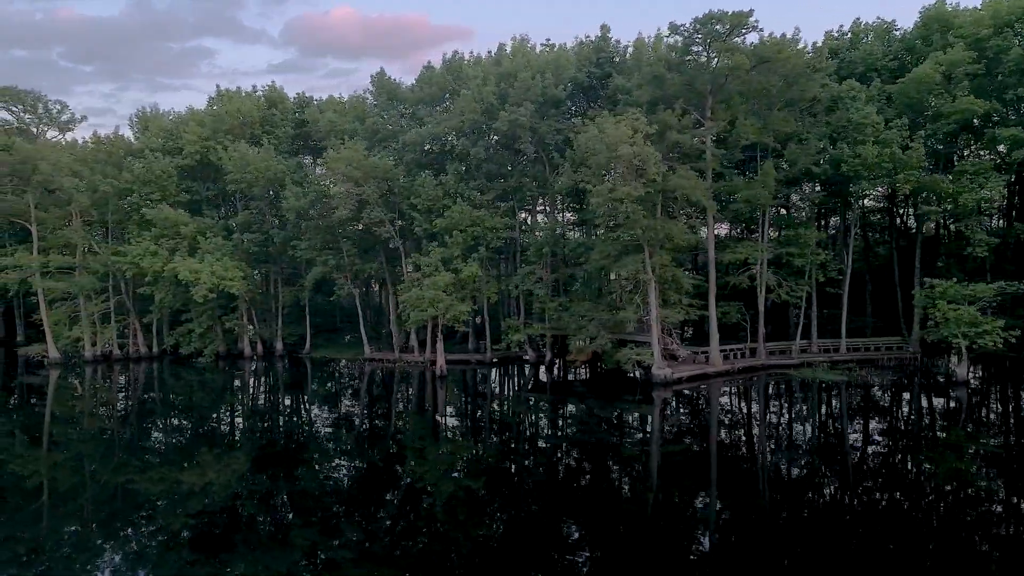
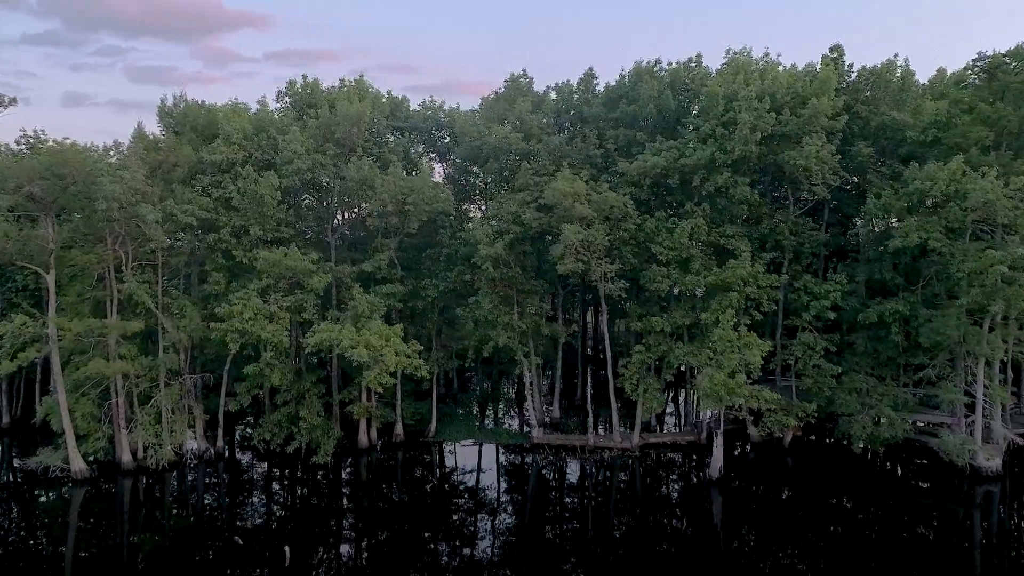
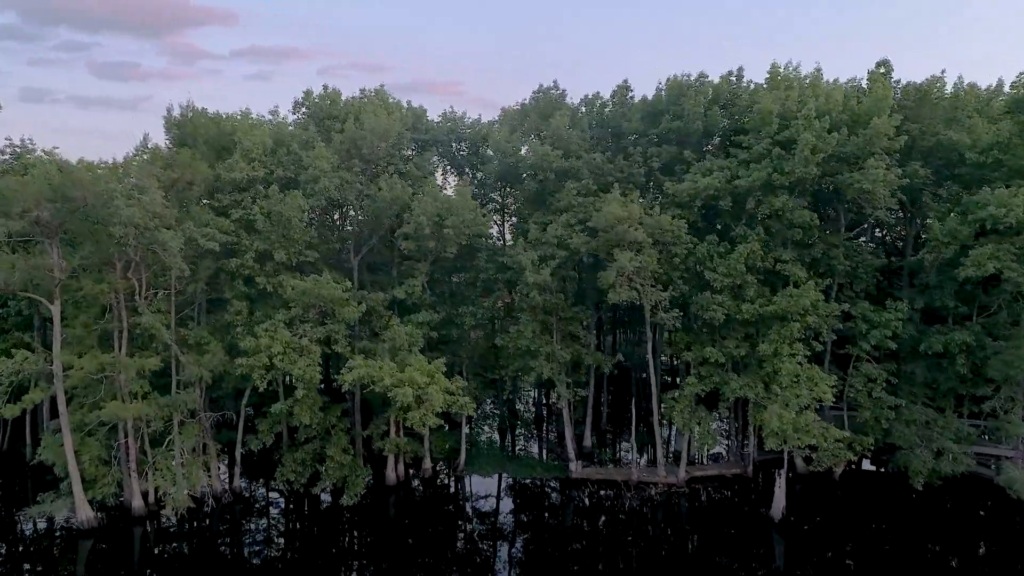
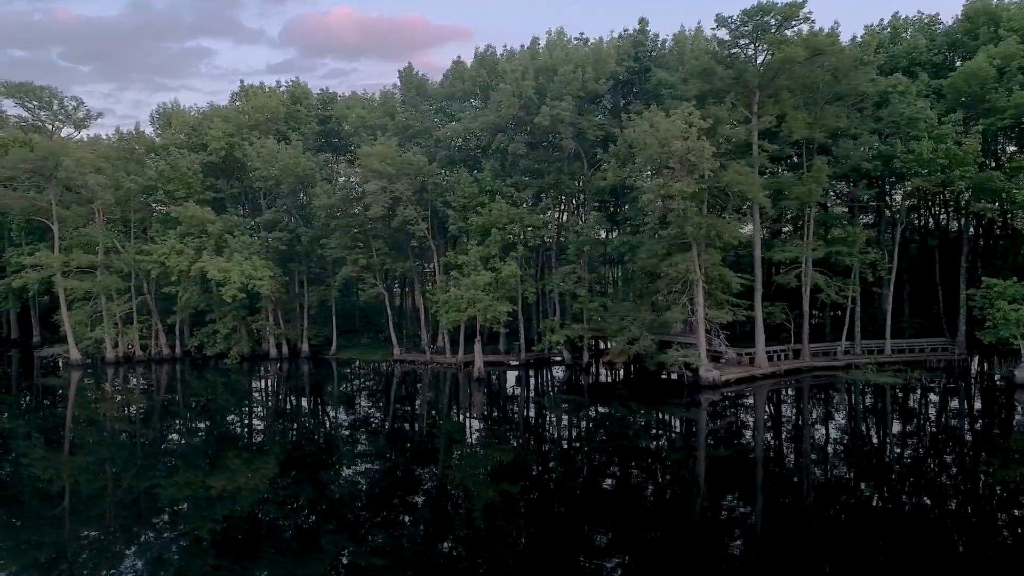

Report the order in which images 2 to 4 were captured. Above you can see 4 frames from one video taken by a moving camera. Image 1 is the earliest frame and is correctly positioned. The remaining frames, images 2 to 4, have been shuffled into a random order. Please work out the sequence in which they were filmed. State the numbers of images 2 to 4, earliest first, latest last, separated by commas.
4, 2, 3
